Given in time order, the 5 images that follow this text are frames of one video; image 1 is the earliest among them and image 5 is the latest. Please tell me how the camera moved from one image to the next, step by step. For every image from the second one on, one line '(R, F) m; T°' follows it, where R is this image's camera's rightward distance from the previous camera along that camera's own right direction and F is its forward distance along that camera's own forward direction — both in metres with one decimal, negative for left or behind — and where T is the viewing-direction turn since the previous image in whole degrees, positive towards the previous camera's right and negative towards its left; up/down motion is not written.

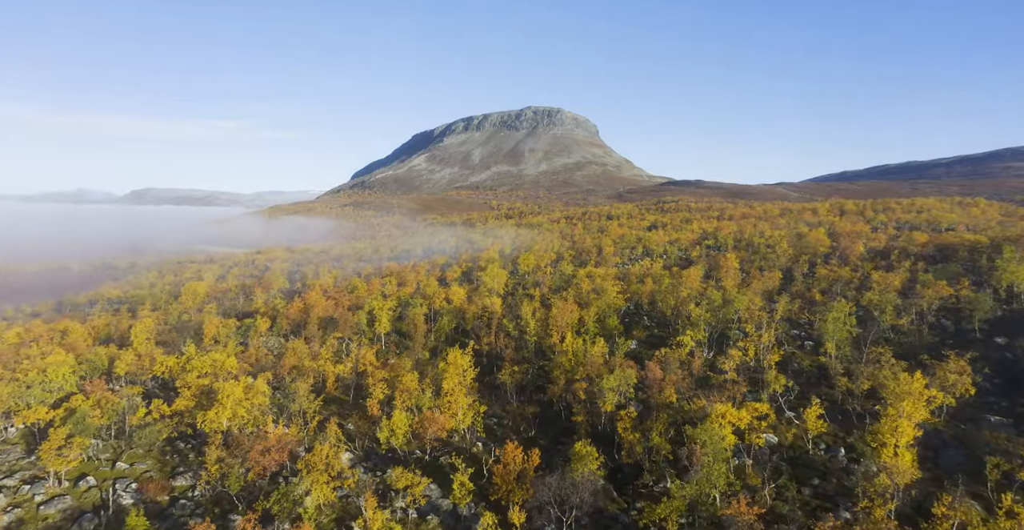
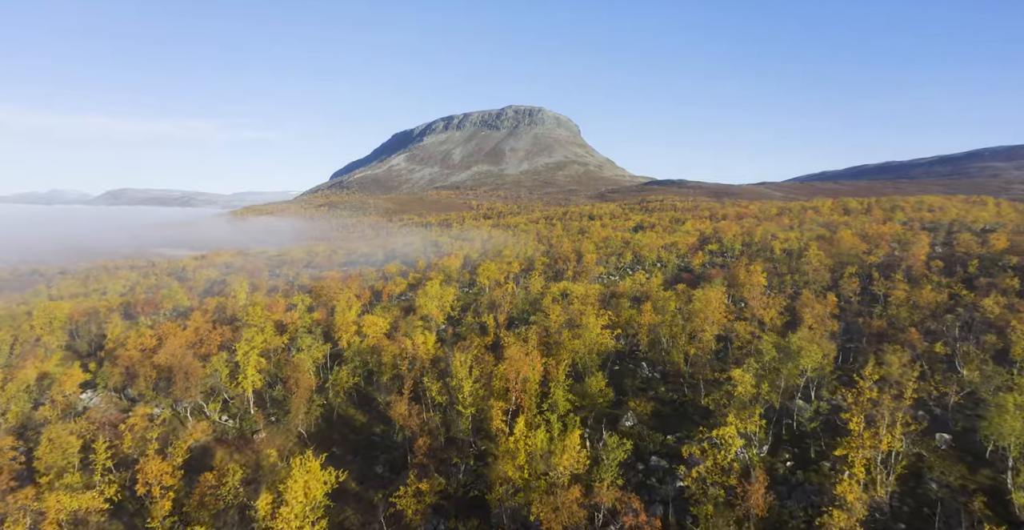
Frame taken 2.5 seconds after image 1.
(+7.7, +39.7) m; +2°
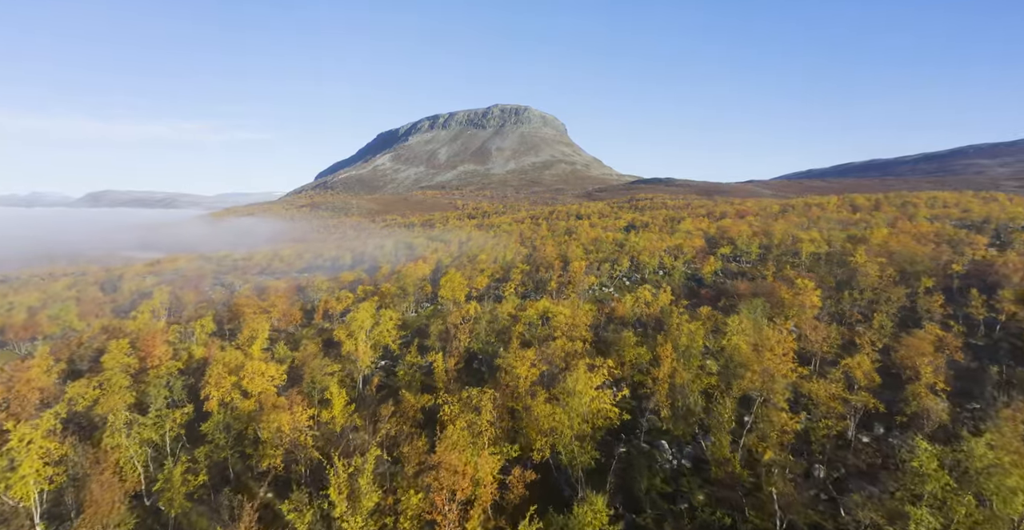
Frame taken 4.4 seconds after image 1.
(+4.4, +29.4) m; +1°
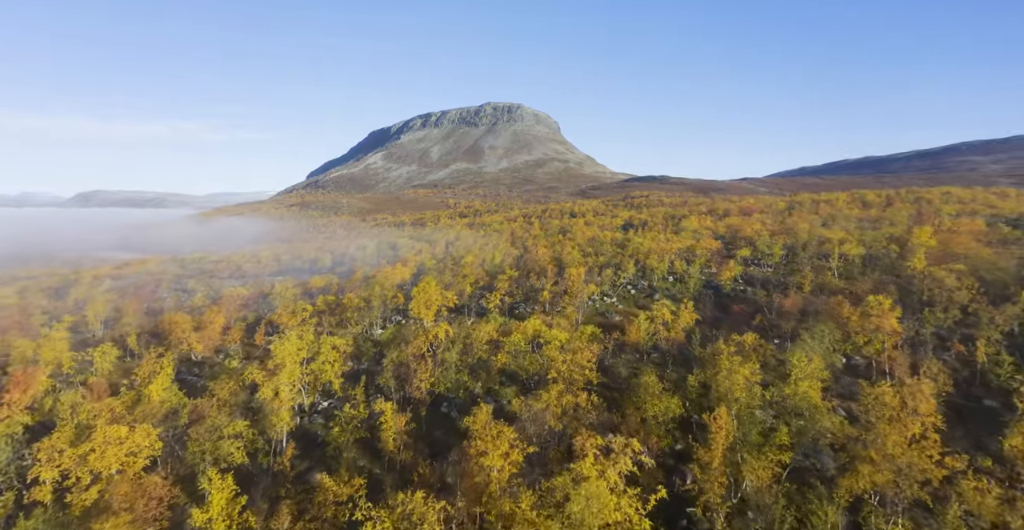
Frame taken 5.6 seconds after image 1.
(+1.7, +19.3) m; +1°
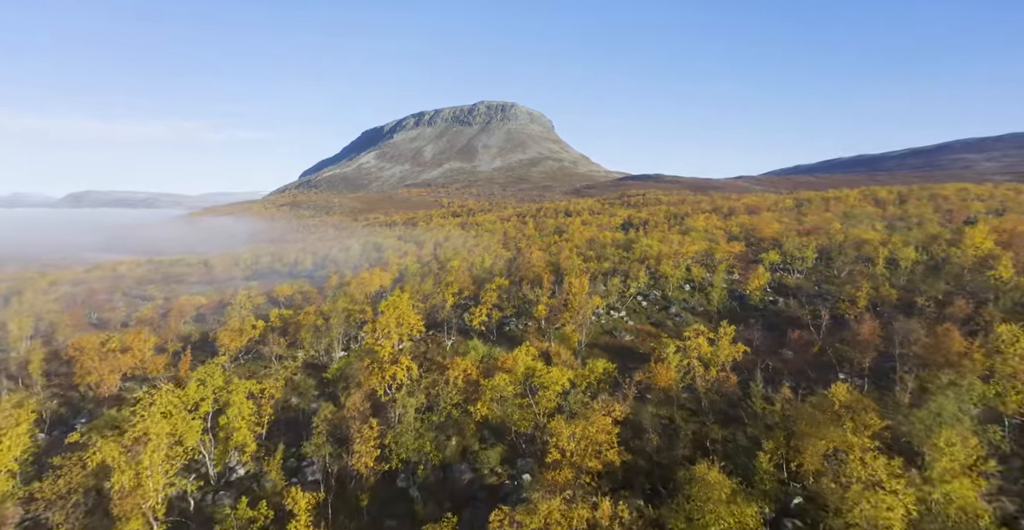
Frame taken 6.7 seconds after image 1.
(+1.0, +17.6) m; +1°
